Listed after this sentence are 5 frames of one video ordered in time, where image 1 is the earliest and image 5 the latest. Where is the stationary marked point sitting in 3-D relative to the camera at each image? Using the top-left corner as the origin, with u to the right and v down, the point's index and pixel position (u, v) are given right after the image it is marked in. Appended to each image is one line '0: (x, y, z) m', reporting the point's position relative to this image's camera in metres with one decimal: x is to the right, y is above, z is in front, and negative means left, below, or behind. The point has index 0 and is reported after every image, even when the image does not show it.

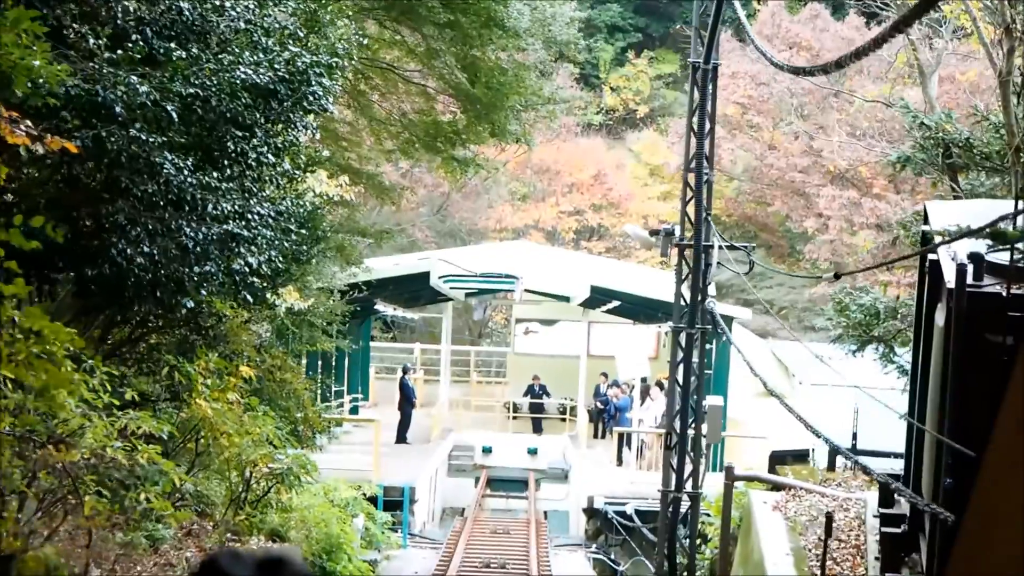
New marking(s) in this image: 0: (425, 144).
0: (-1.0, +1.7, +10.3) m
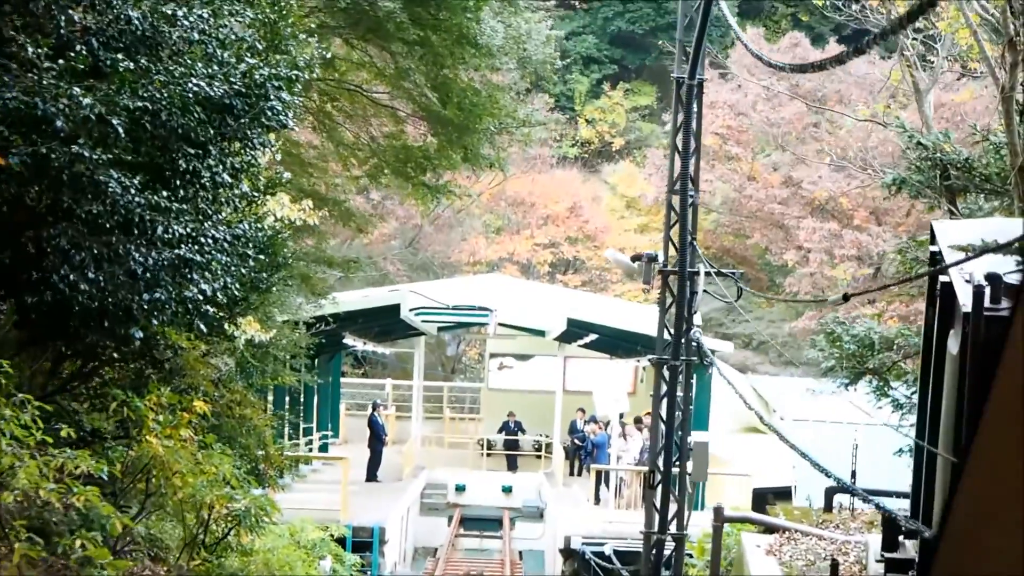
0: (-1.3, +1.3, +9.9) m
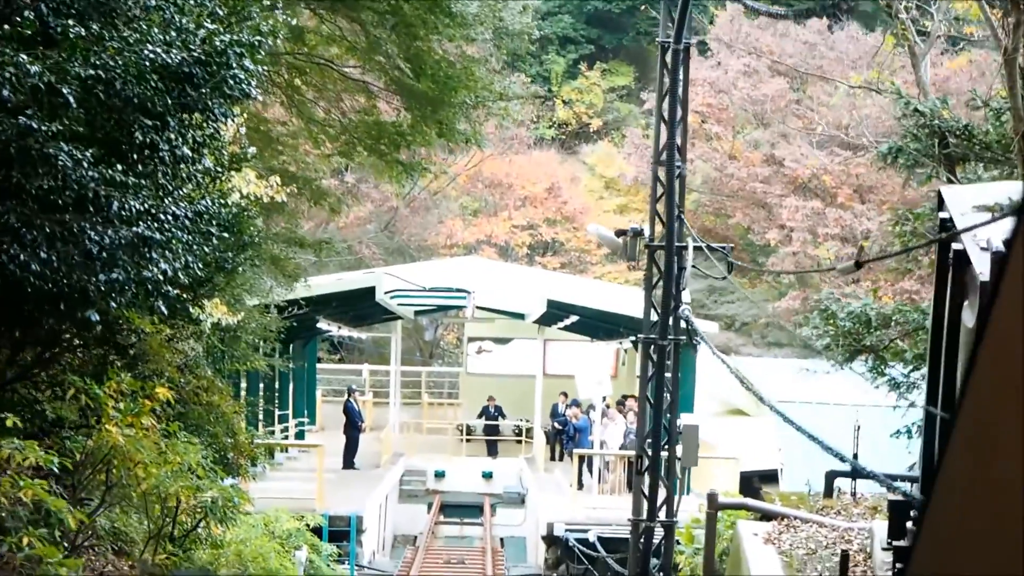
0: (-1.5, +1.5, +9.5) m
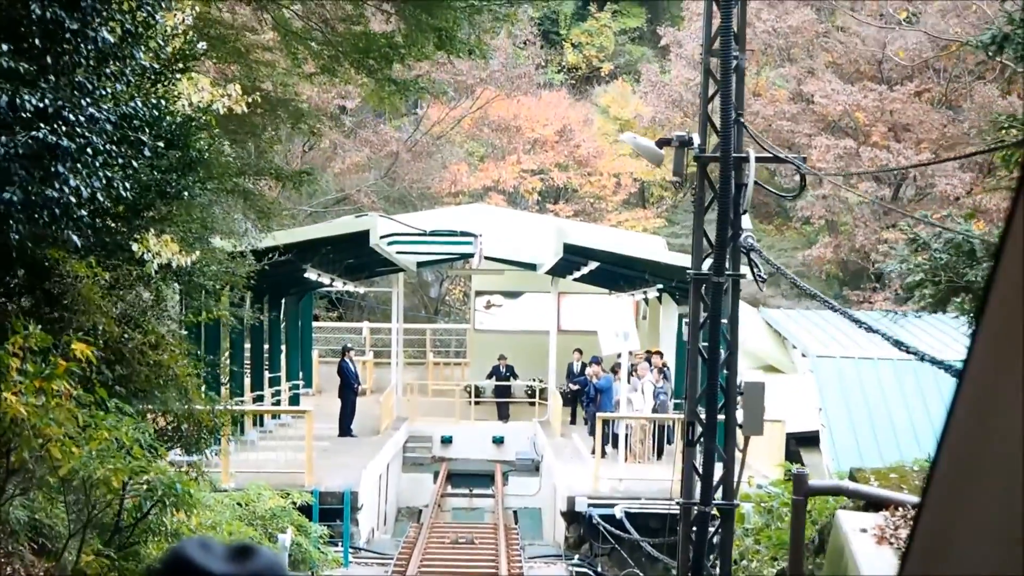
0: (-1.4, +2.1, +8.1) m
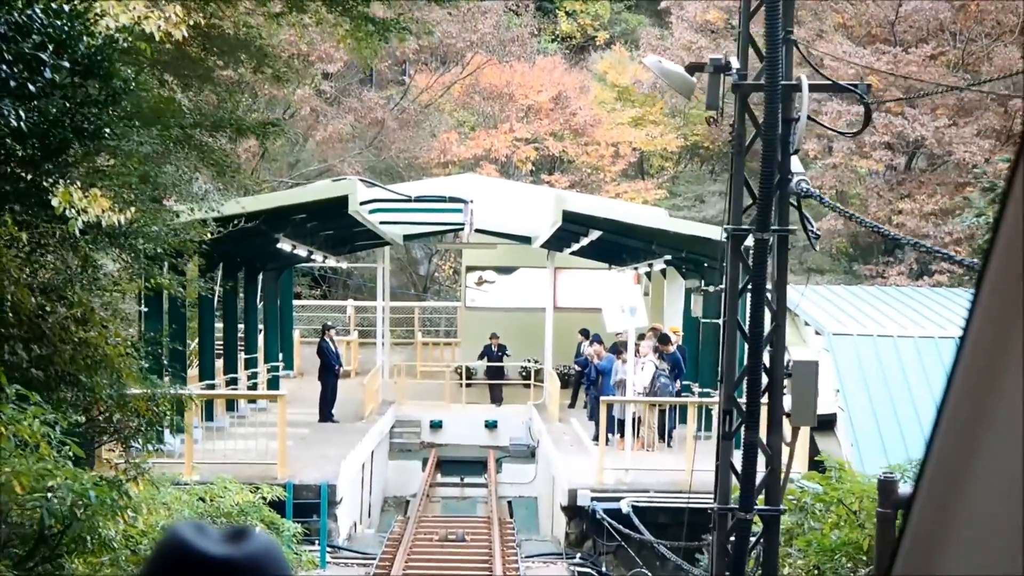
0: (-1.5, +2.3, +7.0) m
